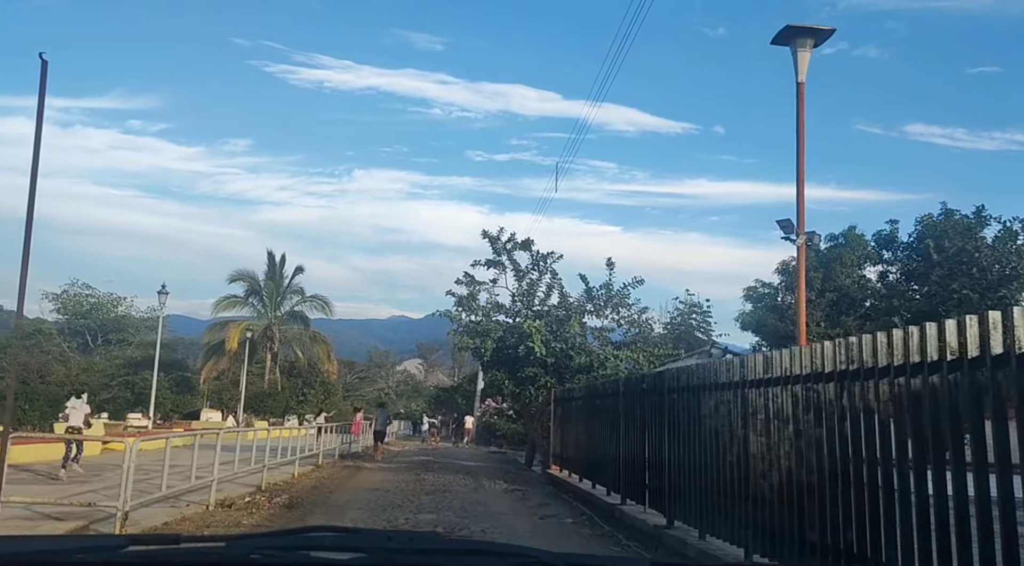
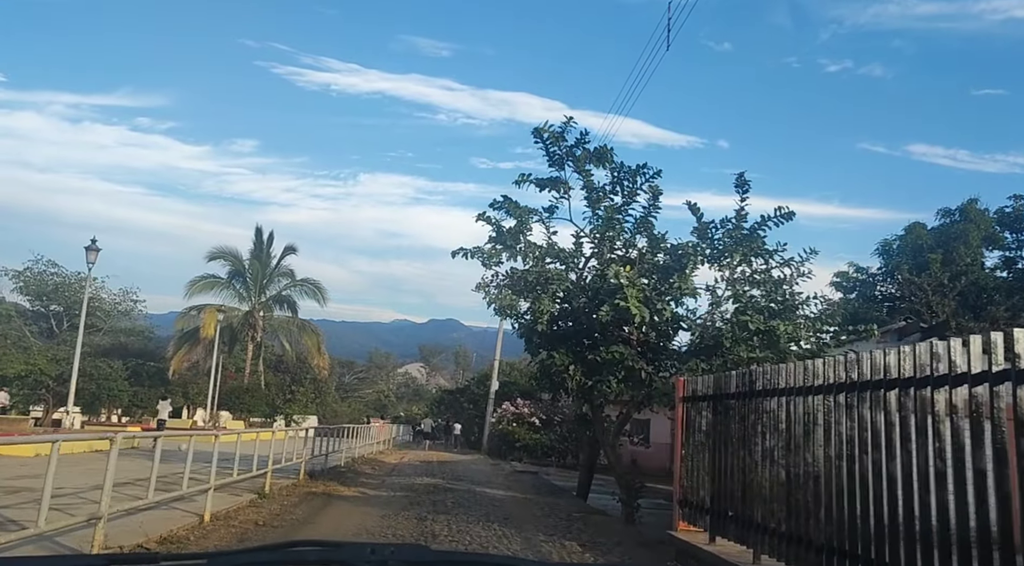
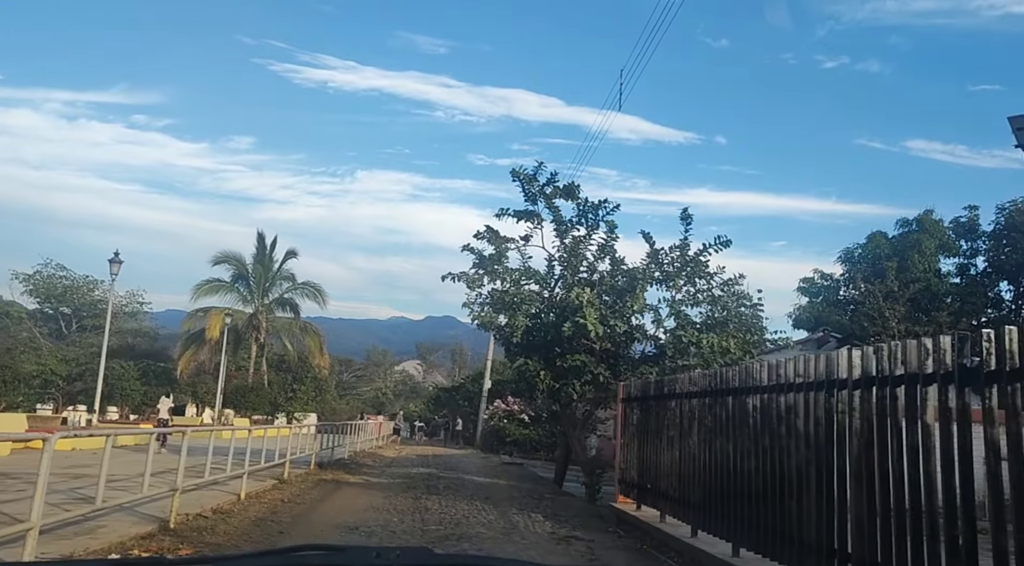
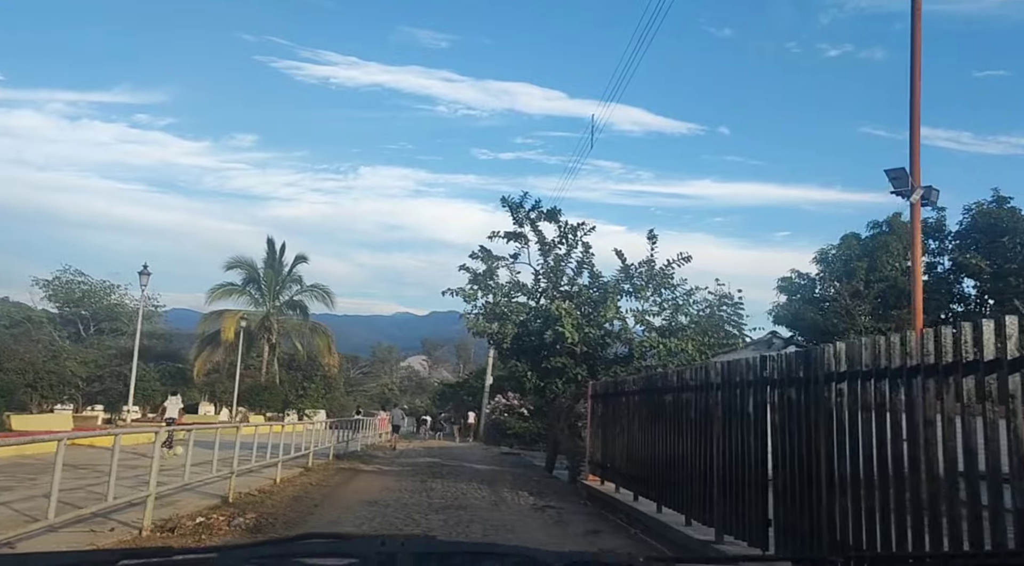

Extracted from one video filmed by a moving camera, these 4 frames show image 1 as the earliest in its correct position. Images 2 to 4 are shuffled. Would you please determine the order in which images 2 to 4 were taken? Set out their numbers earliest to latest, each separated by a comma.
4, 3, 2
